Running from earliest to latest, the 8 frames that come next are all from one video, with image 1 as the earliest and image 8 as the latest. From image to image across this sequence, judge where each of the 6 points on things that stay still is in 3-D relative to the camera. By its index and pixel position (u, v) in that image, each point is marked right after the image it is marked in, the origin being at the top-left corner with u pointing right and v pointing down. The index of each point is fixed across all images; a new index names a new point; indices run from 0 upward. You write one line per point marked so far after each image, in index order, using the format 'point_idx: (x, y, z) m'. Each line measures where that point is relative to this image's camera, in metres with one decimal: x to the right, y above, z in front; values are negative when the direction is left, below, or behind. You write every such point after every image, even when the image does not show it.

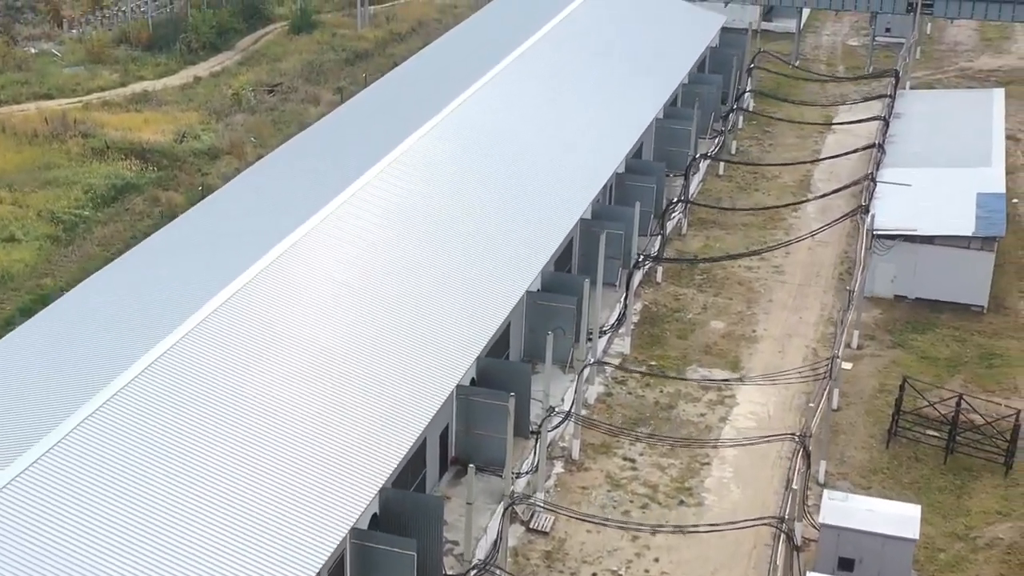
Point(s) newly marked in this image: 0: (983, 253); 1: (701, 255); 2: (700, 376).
0: (+5.2, +0.4, +16.8) m
1: (+2.3, +0.4, +19.0) m
2: (+1.9, -0.9, +15.4) m
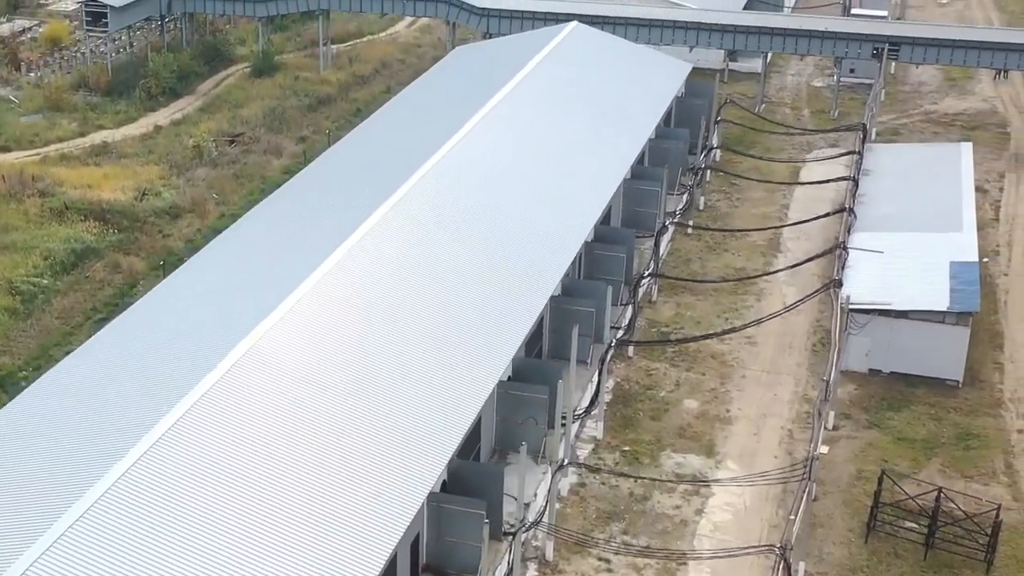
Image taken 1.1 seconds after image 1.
0: (+4.8, -0.4, +16.7) m
1: (+2.0, -0.5, +18.7) m
2: (+1.6, -1.7, +15.1) m
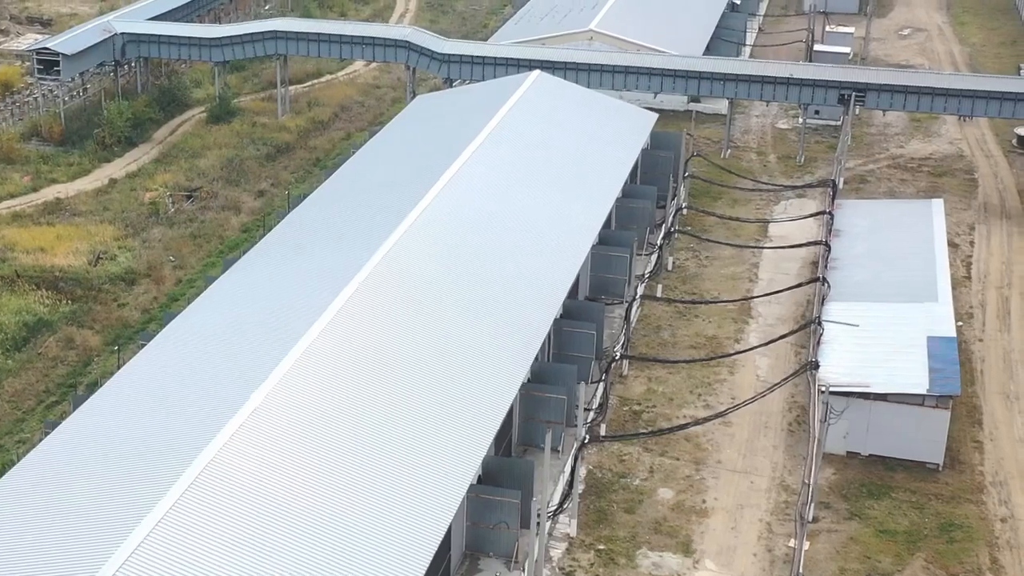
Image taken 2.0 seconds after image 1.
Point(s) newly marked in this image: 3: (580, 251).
0: (+4.5, -1.3, +16.3) m
1: (+1.6, -1.4, +18.3) m
2: (+1.3, -2.6, +14.6) m
3: (+0.9, +0.5, +20.1) m
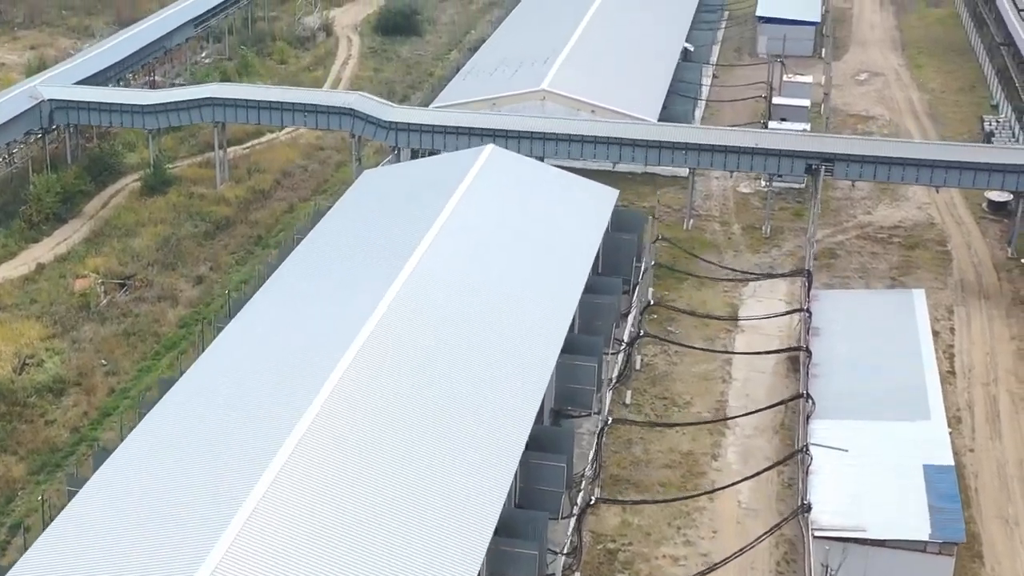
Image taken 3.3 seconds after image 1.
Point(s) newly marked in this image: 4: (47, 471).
0: (+4.2, -2.6, +15.0) m
1: (+1.2, -2.7, +16.9) m
2: (+1.1, -4.0, +13.2) m
3: (+0.4, -0.9, +18.7) m
4: (-5.7, -2.2, +18.9) m
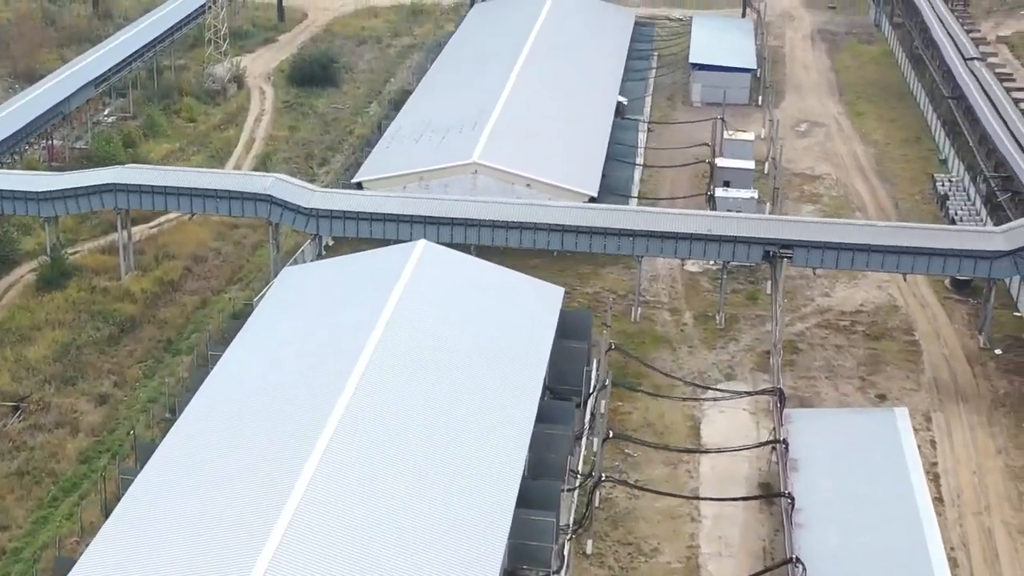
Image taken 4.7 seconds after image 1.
0: (+3.9, -4.2, +13.0) m
1: (+0.8, -4.3, +14.7) m
2: (+0.9, -5.6, +11.0) m
3: (-0.1, -2.5, +16.5) m
4: (-6.2, -4.0, +16.3) m
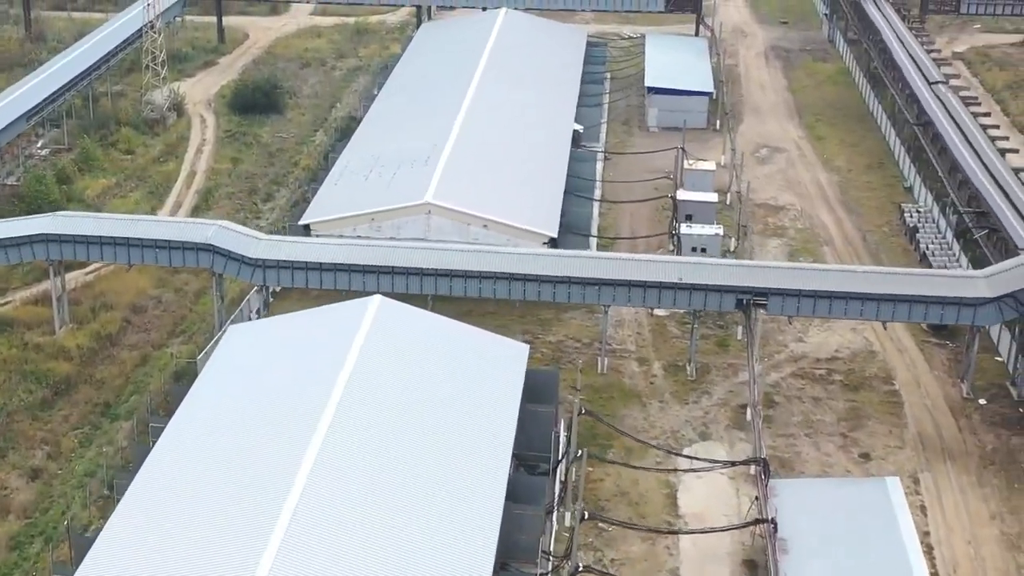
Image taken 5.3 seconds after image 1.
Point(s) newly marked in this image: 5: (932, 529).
0: (+3.8, -4.9, +11.8) m
1: (+0.6, -5.2, +13.4) m
2: (+0.9, -6.4, +9.7) m
3: (-0.4, -3.3, +15.1) m
4: (-6.4, -4.9, +14.7) m
5: (+5.4, -3.1, +19.6) m
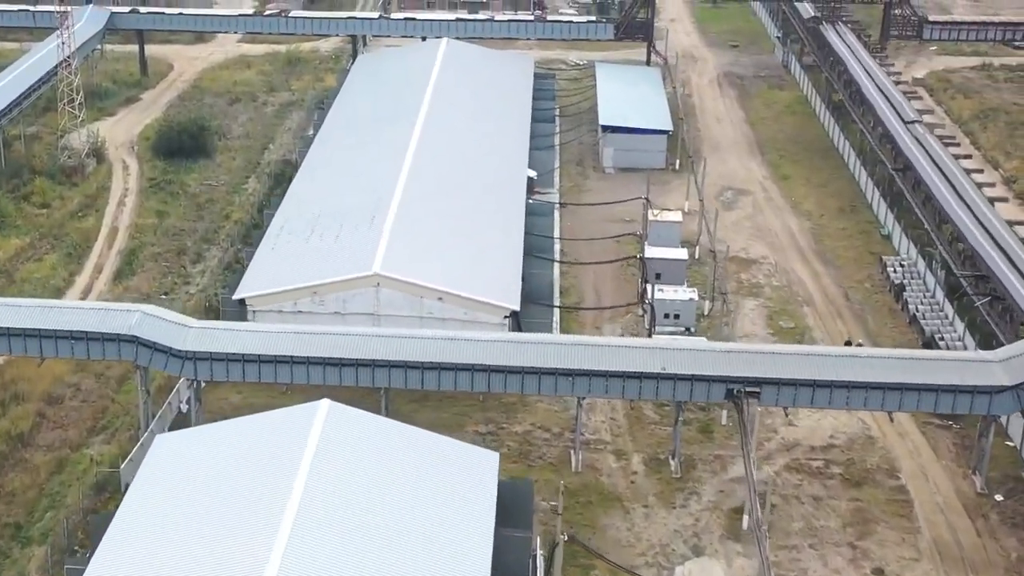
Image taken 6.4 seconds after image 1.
0: (+3.9, -6.1, +9.4) m
1: (+0.7, -6.4, +10.8) m
2: (+1.1, -7.6, +7.2) m
3: (-0.4, -4.6, +12.6) m
4: (-6.4, -6.3, +11.8) m
5: (+5.1, -4.3, +17.3) m
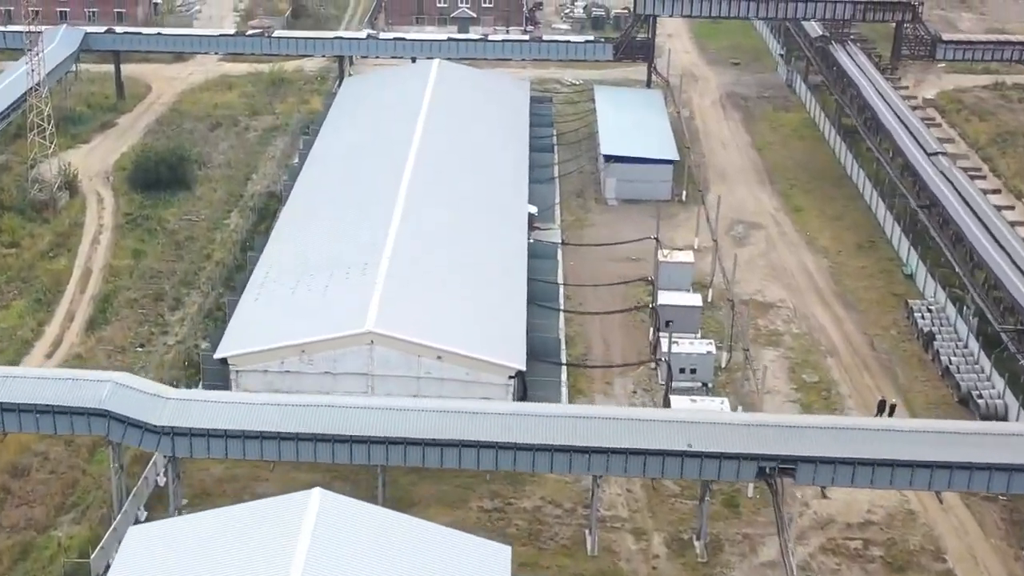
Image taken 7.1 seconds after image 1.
0: (+4.2, -7.0, +7.4) m
1: (+0.9, -7.3, +8.8) m
2: (+1.4, -8.5, +5.2) m
3: (-0.2, -5.5, +10.6) m
4: (-6.2, -7.2, +9.8) m
5: (+5.3, -5.1, +15.4) m
